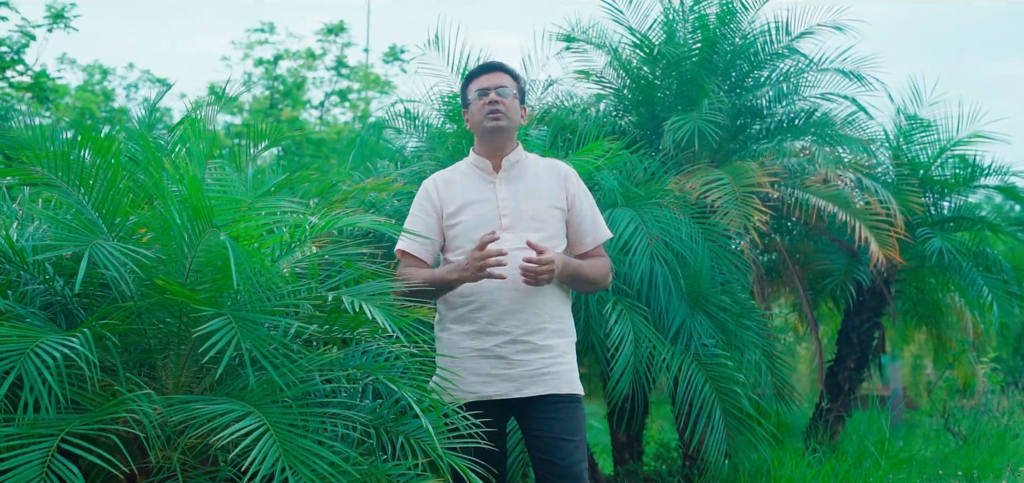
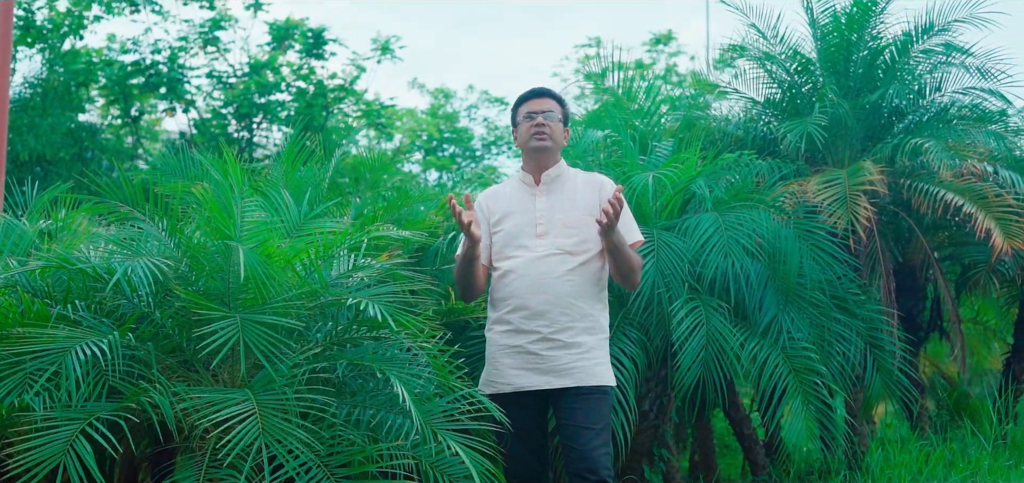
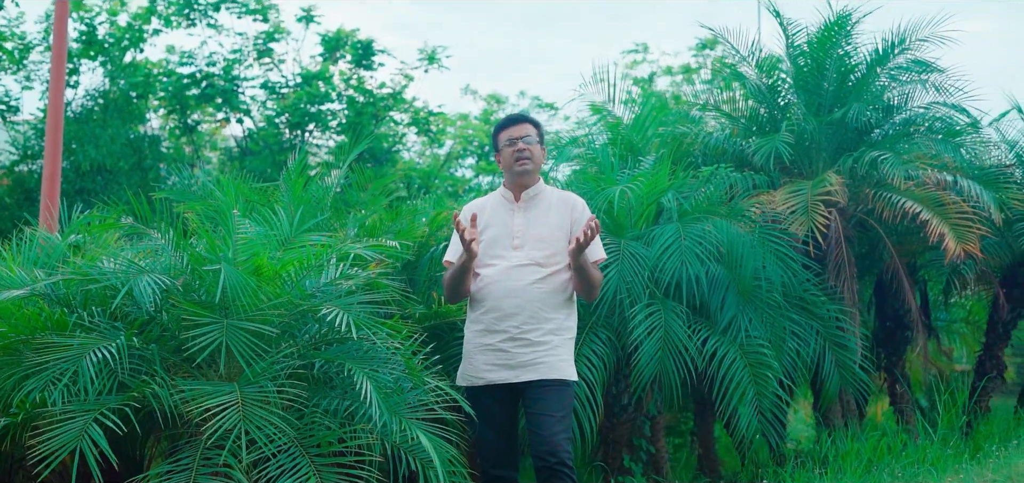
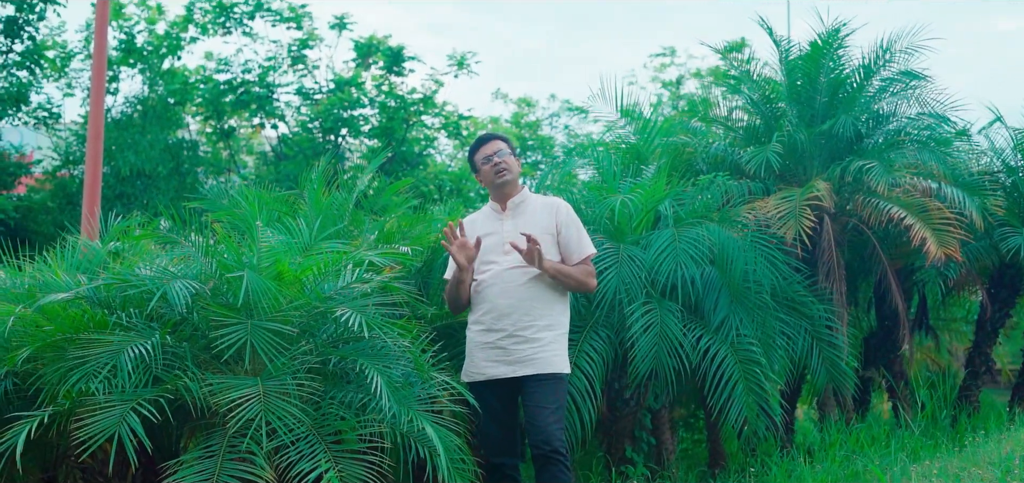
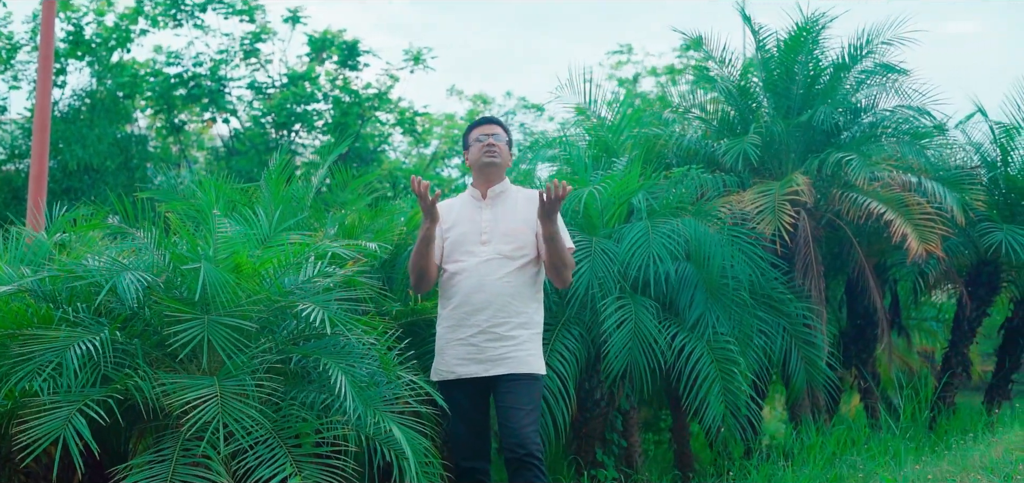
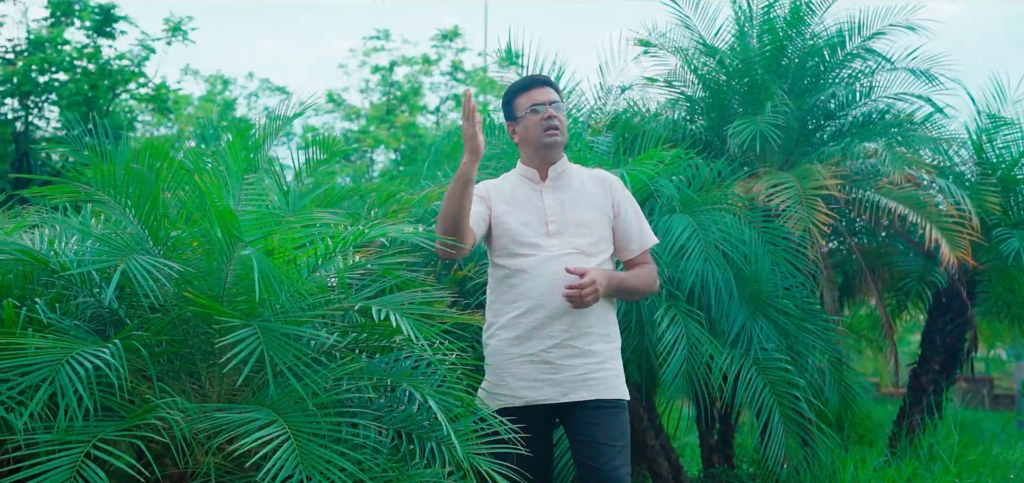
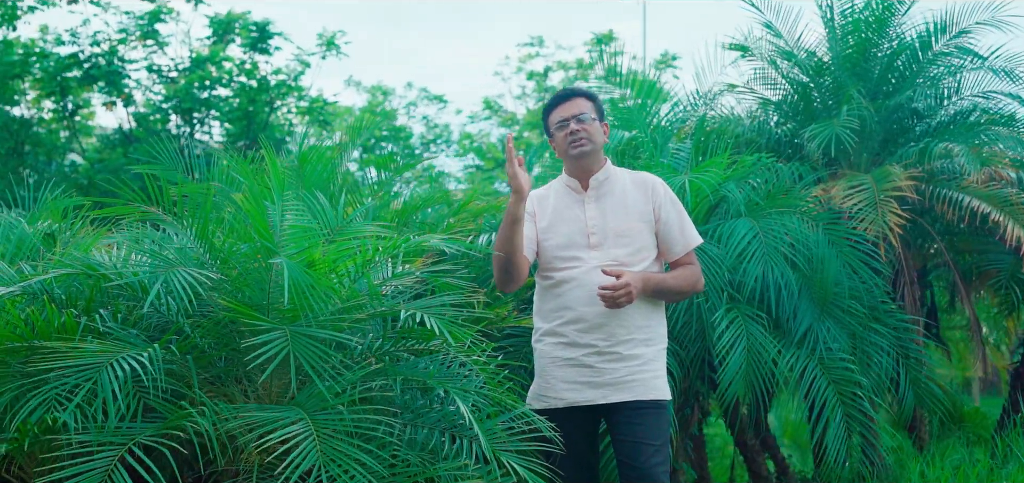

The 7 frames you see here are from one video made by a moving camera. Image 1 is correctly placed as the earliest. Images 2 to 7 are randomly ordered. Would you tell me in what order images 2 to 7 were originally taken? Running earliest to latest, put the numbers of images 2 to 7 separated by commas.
6, 7, 2, 3, 5, 4
